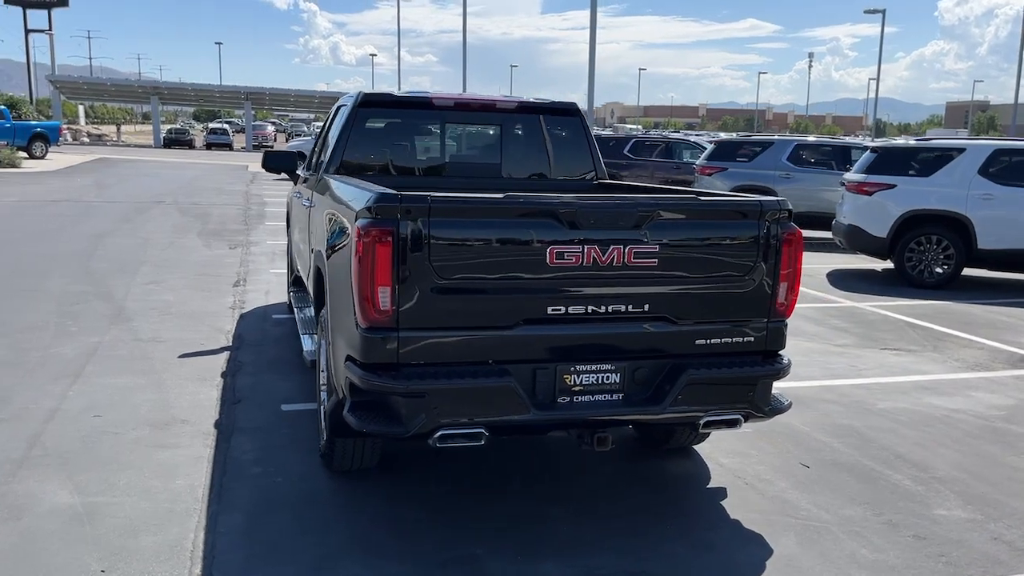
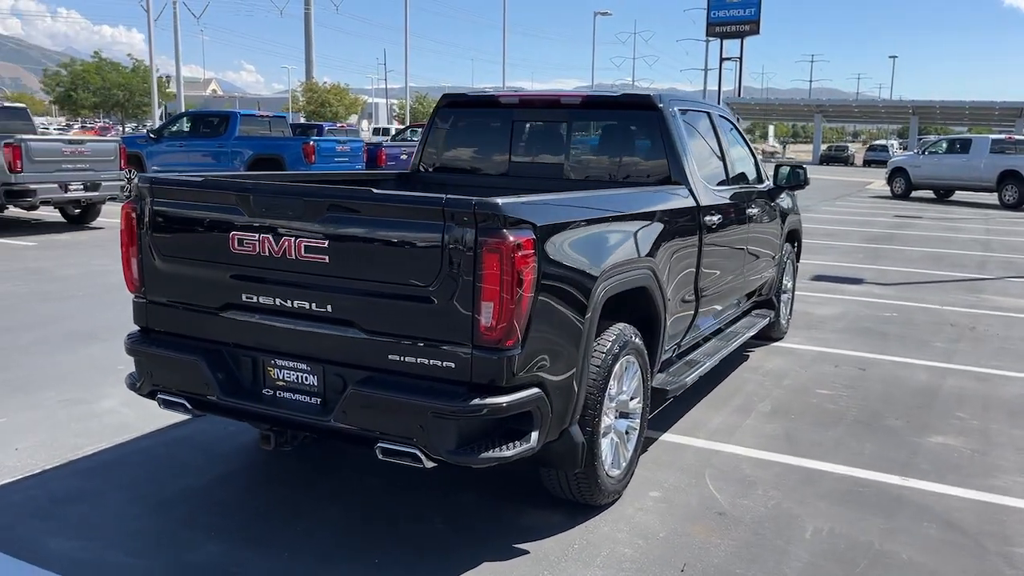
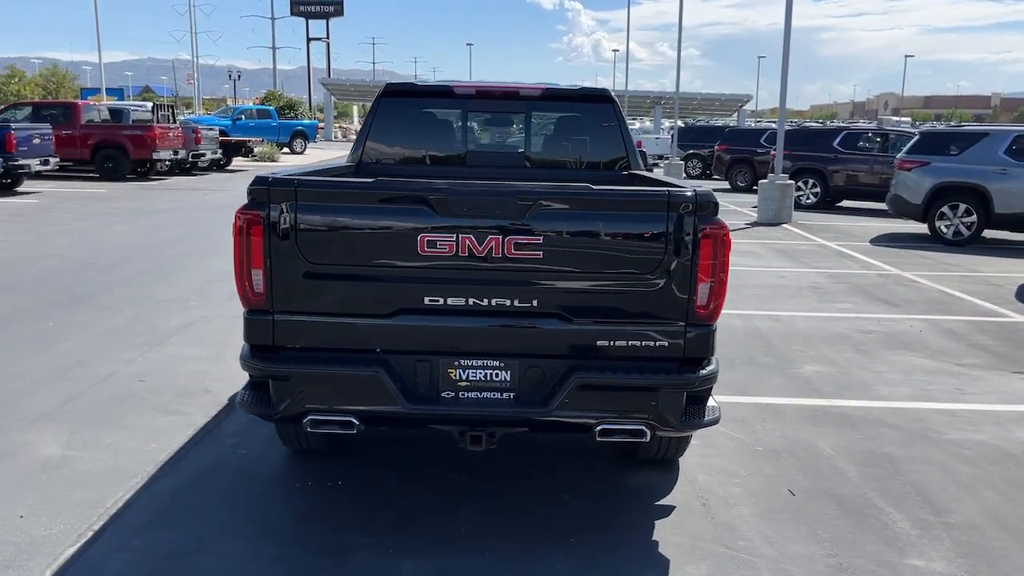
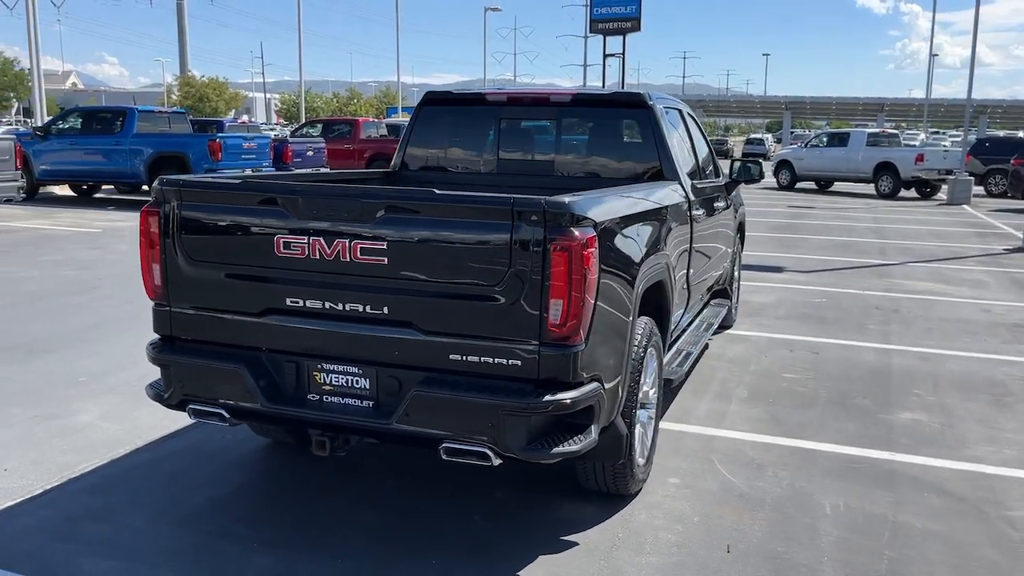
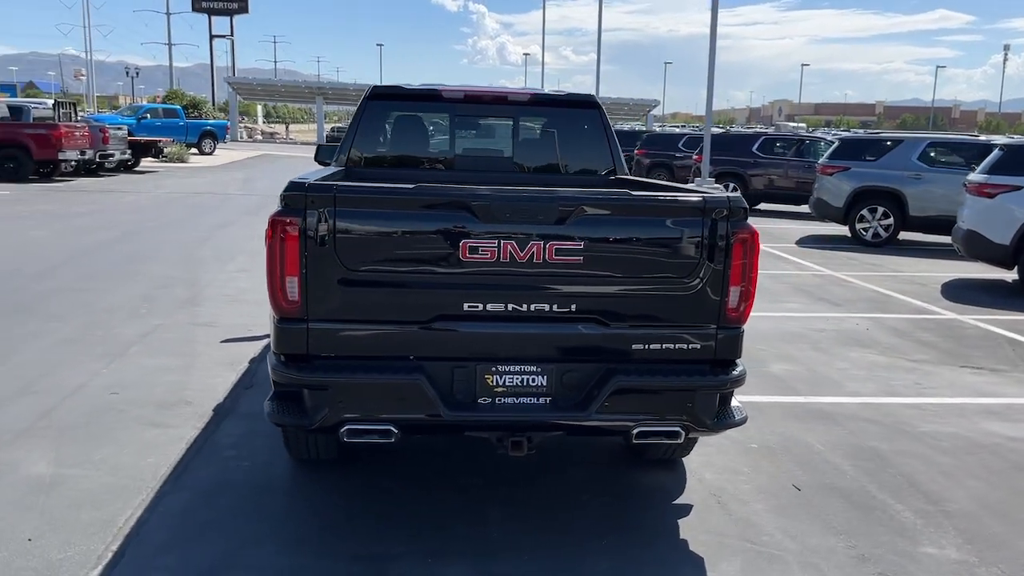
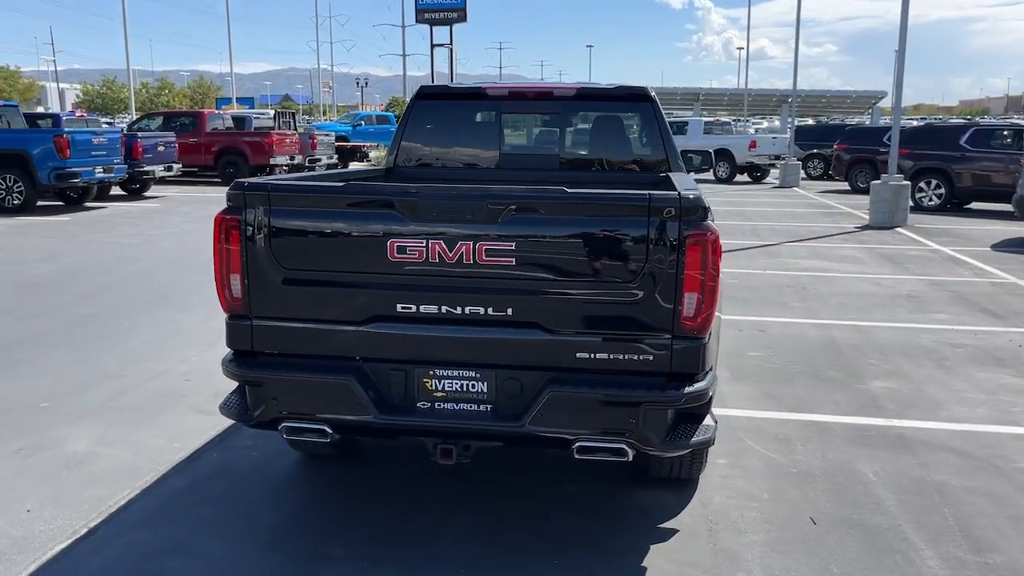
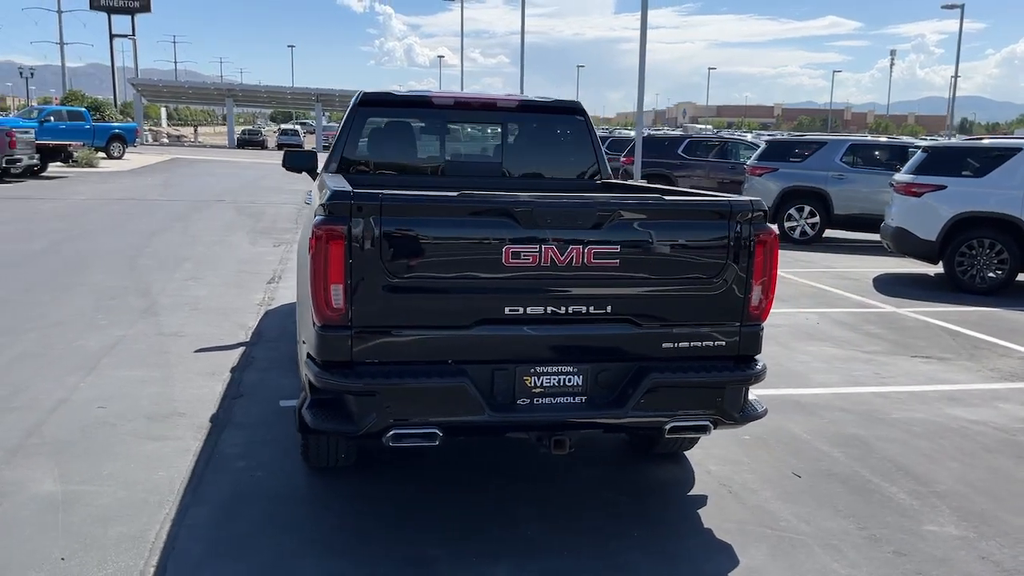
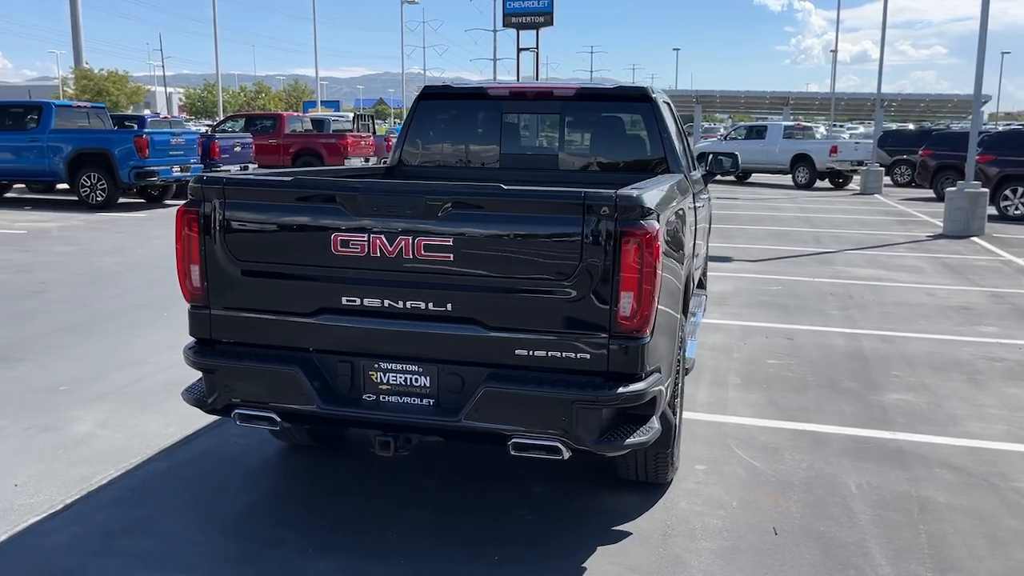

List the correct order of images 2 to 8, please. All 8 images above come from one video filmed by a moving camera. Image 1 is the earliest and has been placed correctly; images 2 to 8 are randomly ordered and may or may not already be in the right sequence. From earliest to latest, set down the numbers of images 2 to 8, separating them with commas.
7, 5, 3, 6, 8, 4, 2
